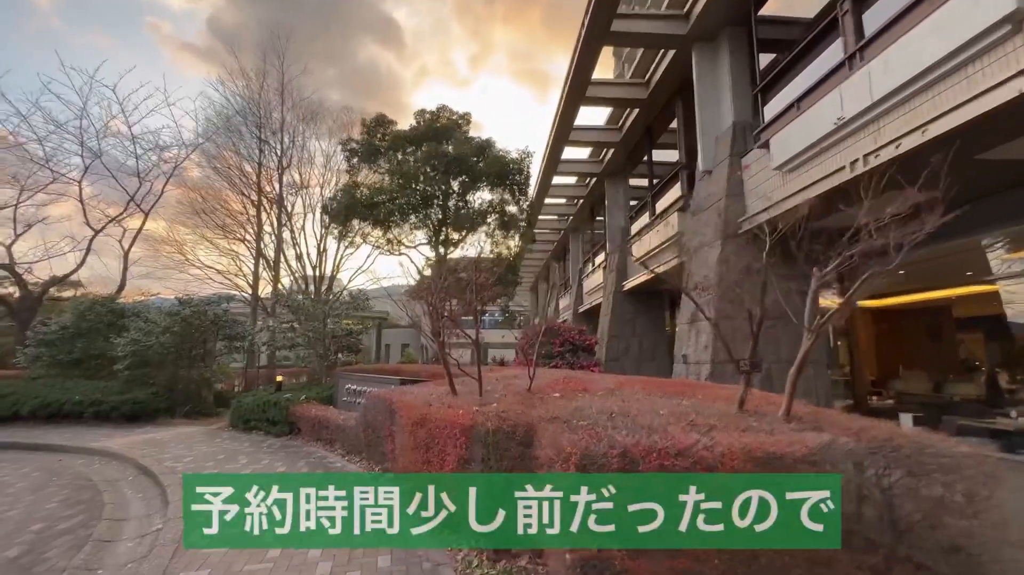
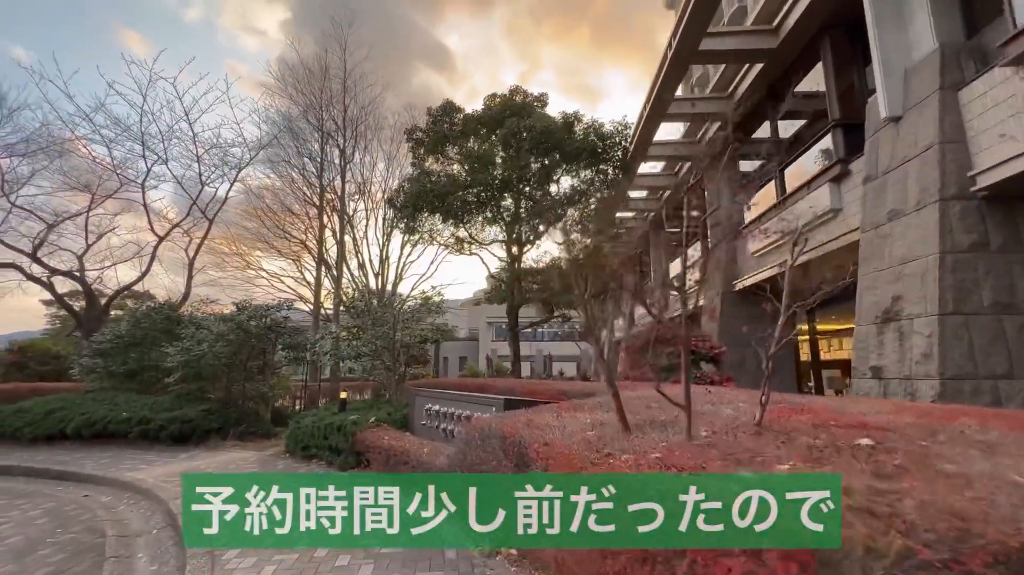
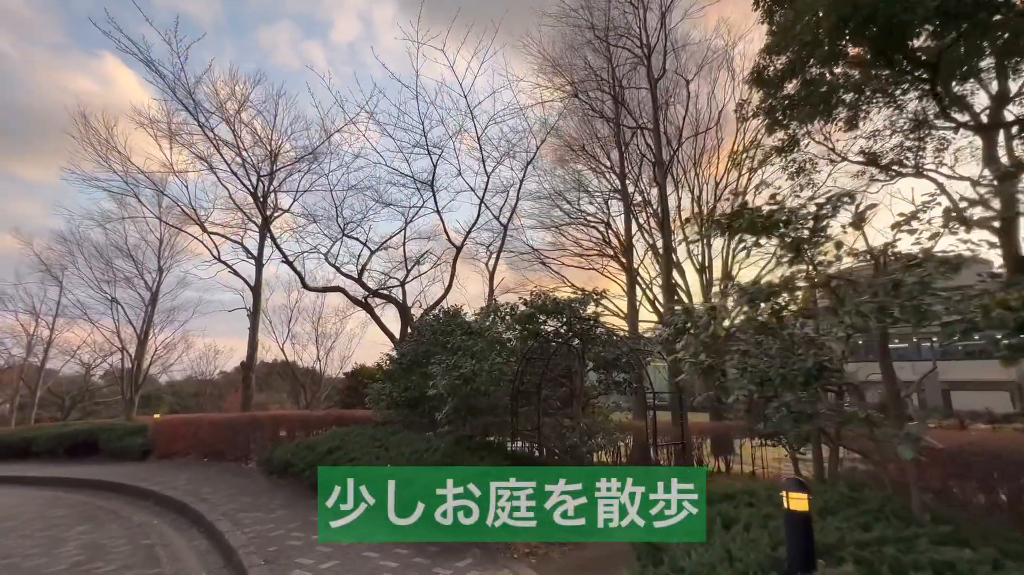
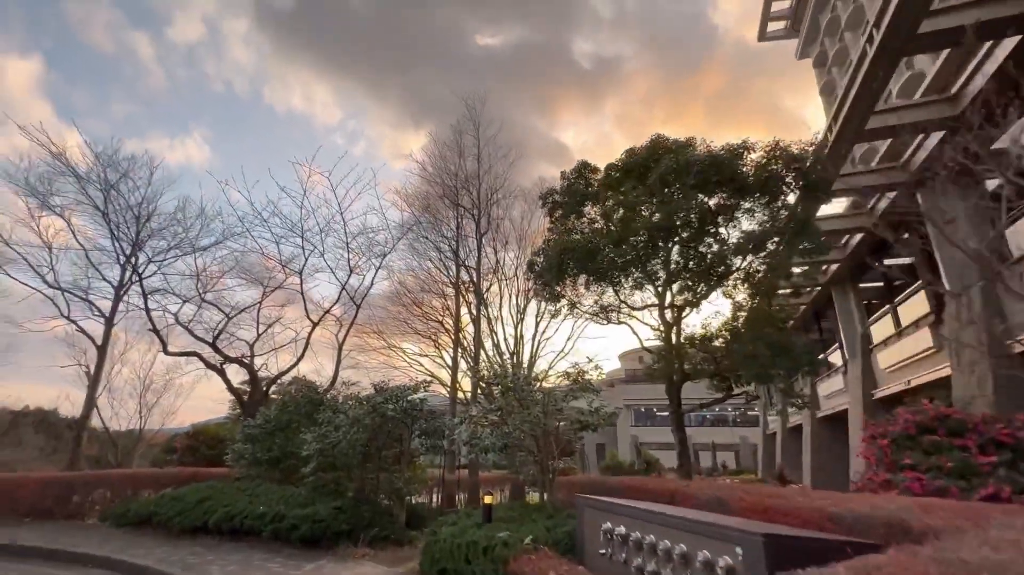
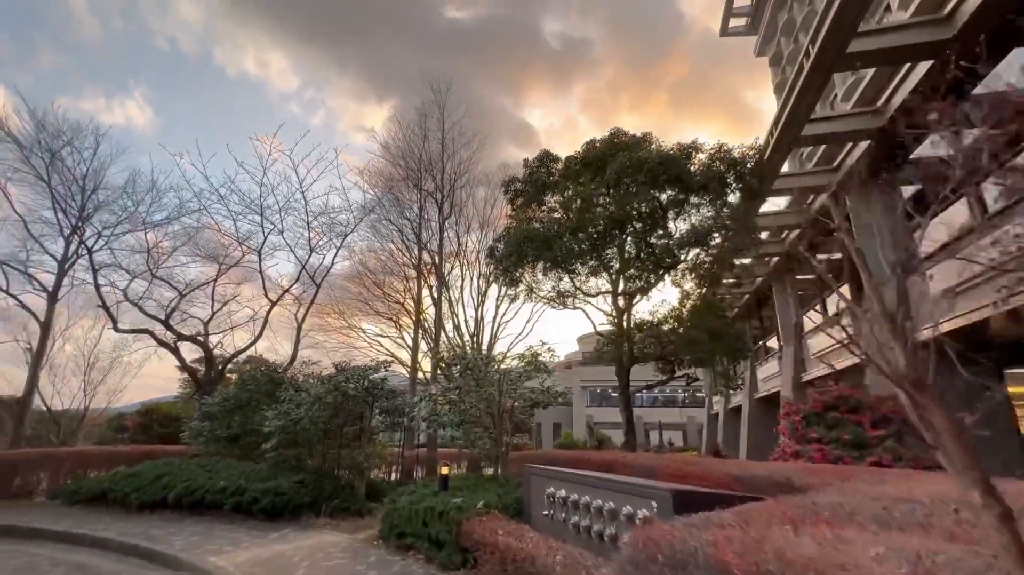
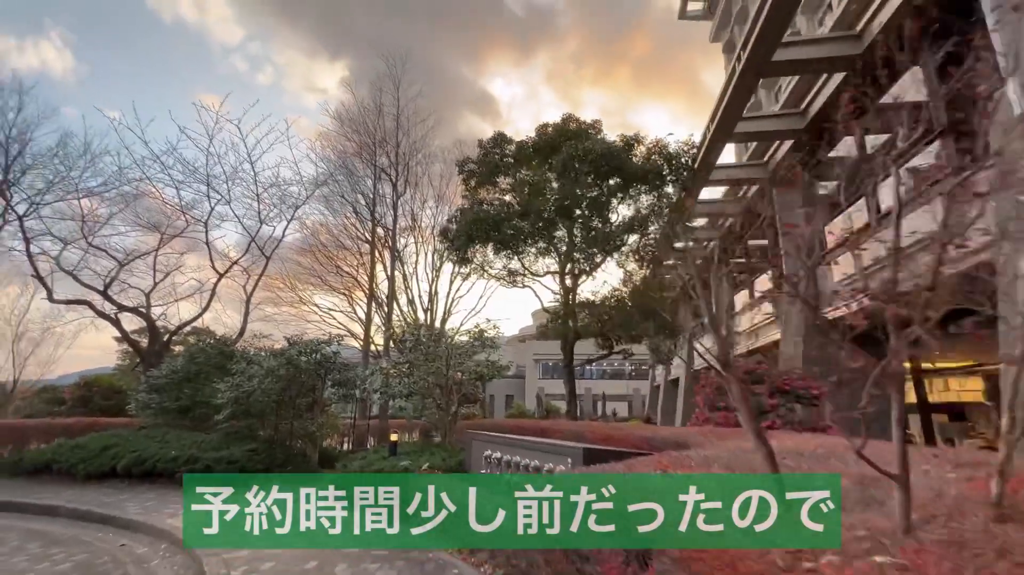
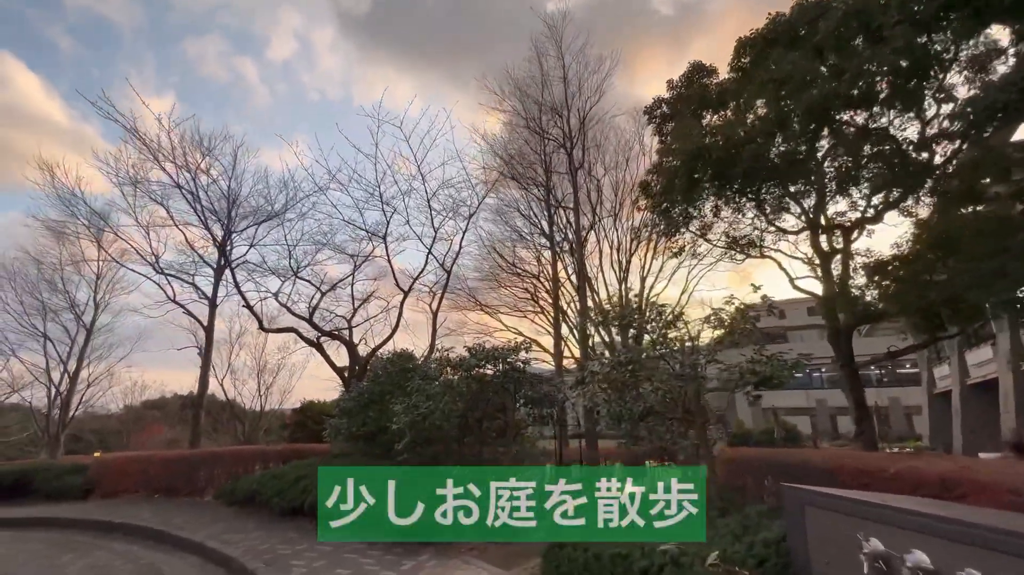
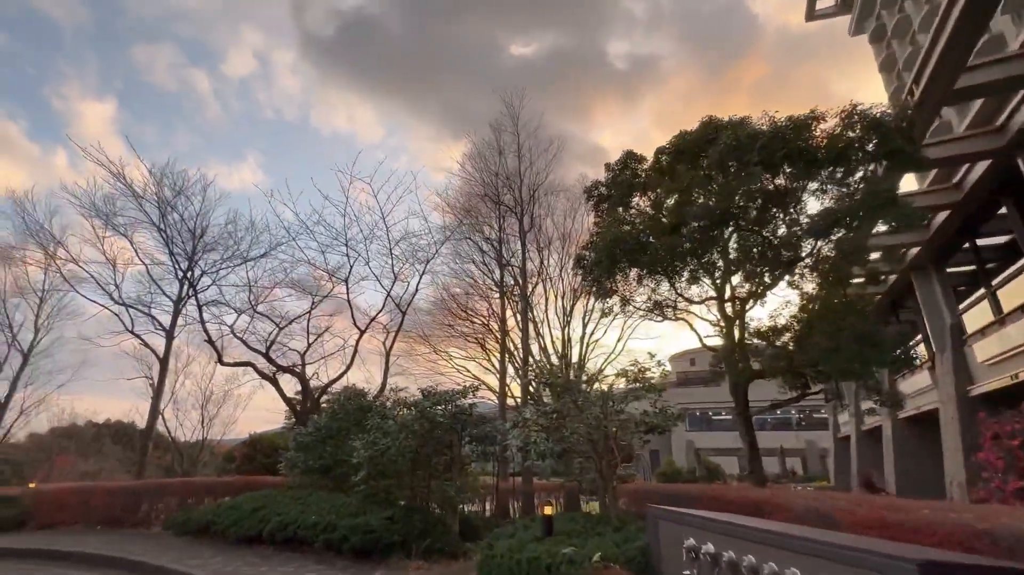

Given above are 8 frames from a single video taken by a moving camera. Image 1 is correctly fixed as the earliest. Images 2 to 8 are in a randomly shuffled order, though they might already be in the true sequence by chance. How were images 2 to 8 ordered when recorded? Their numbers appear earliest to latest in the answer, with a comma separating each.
2, 6, 5, 4, 8, 7, 3
